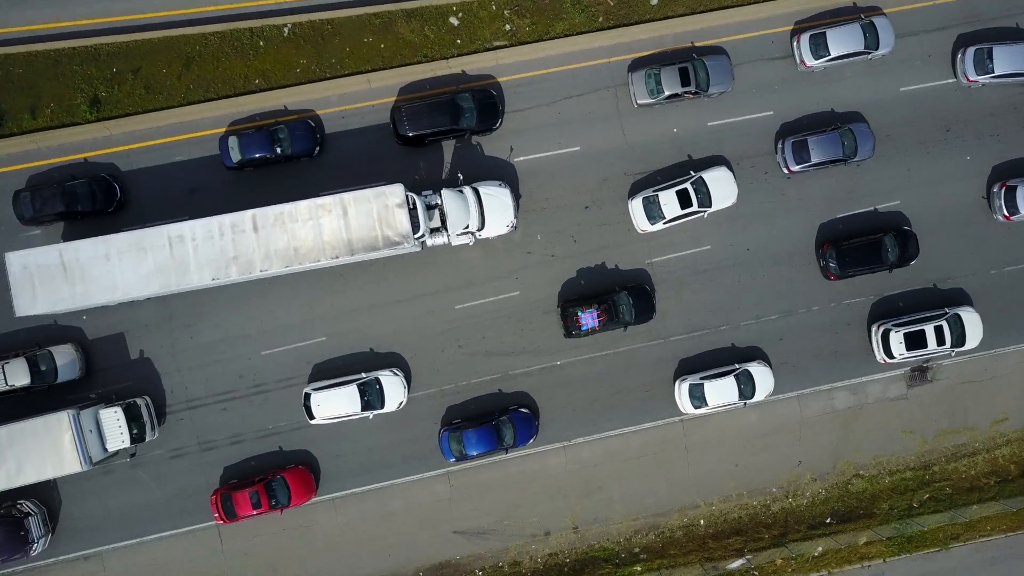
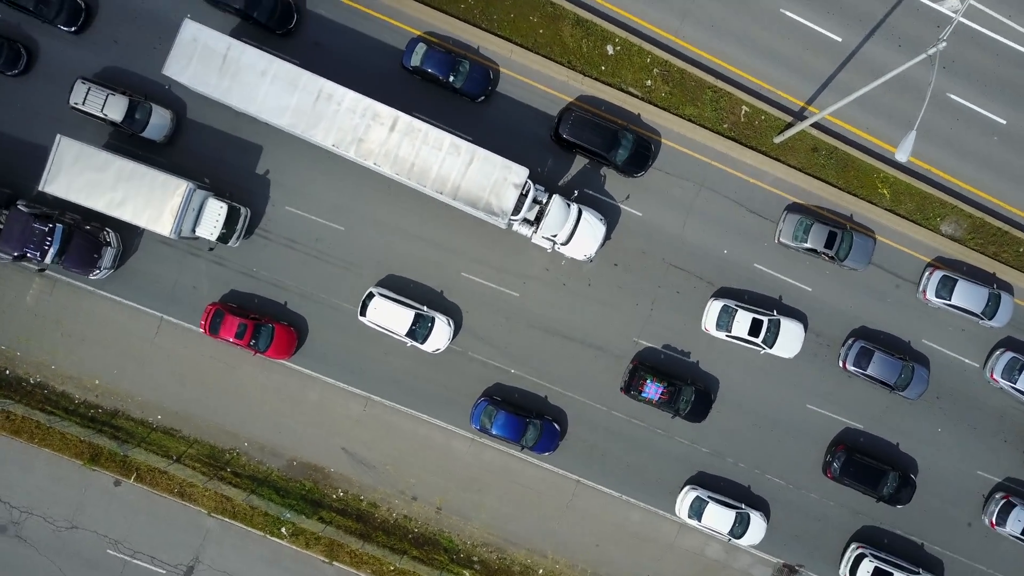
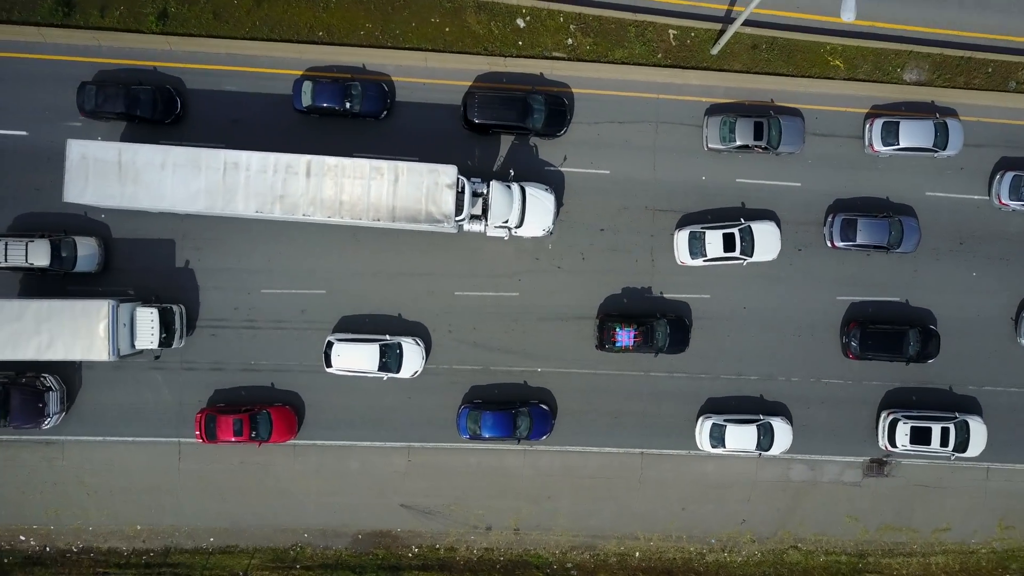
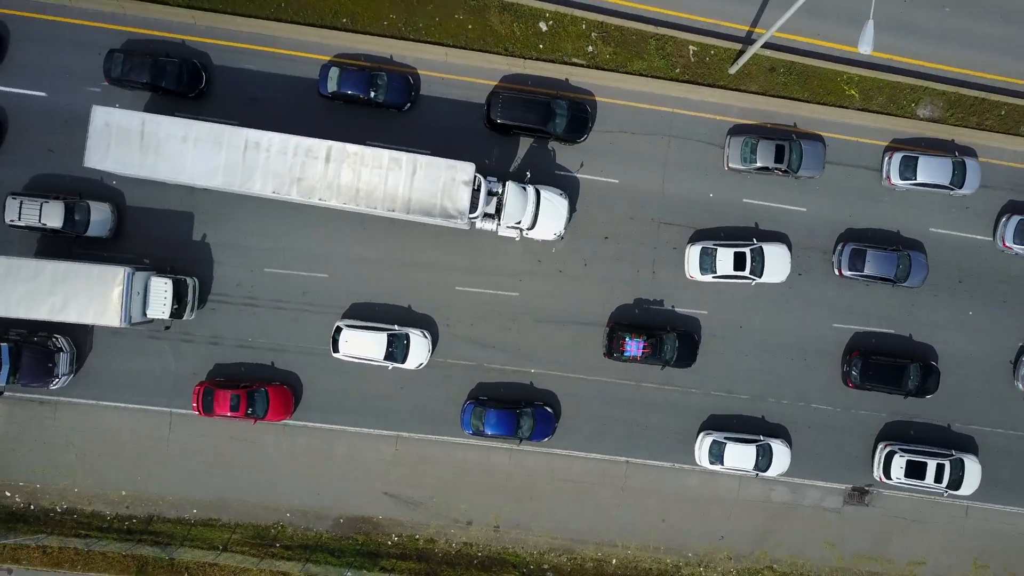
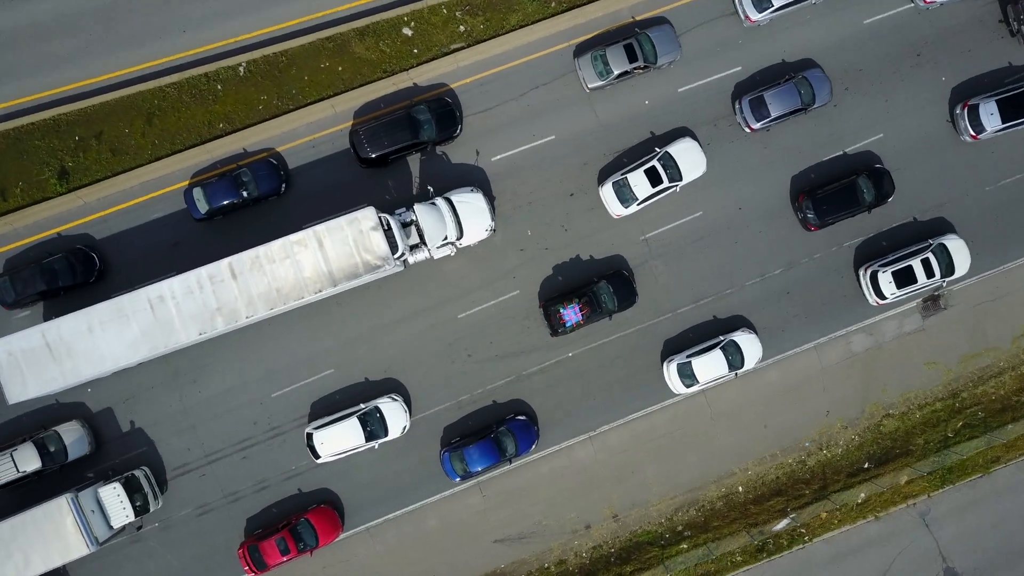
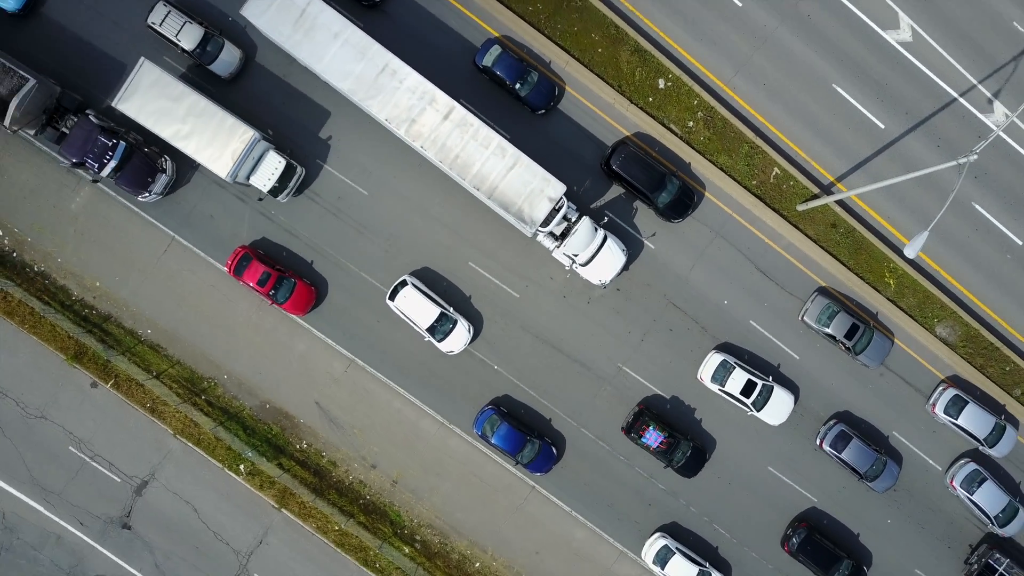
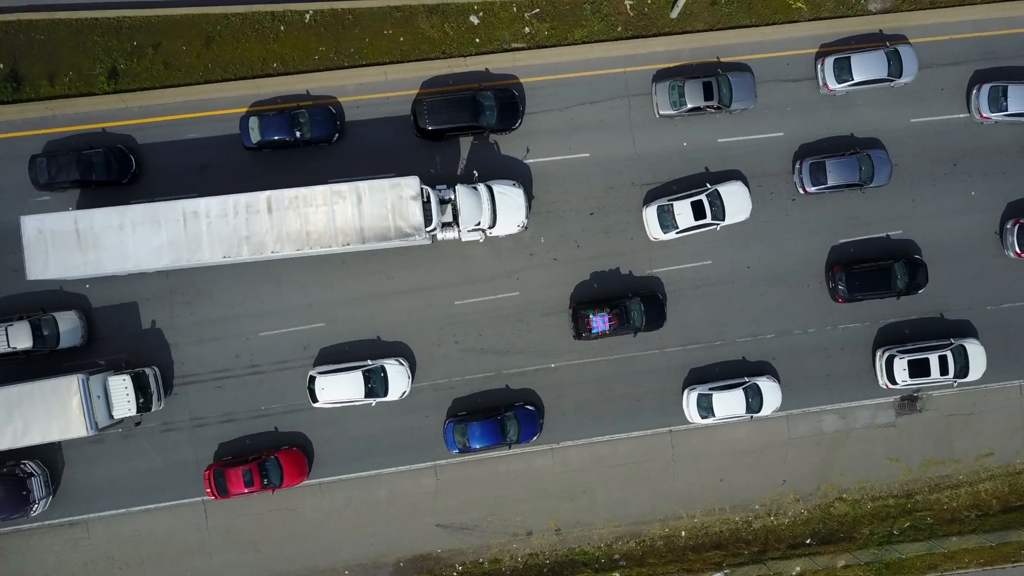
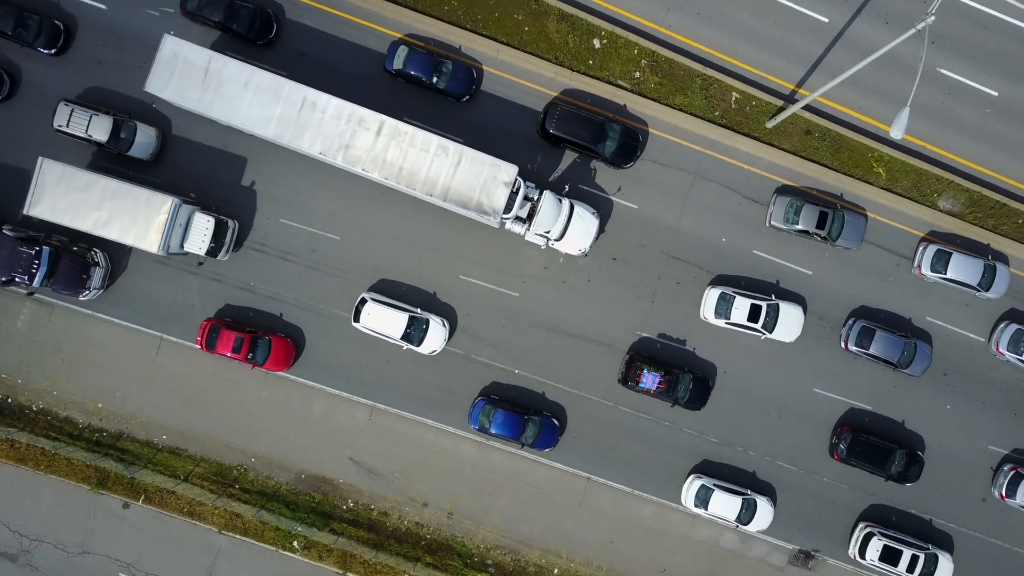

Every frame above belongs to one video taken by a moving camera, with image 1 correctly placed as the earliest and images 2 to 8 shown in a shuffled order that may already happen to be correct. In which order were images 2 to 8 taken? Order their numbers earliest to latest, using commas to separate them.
3, 8, 6, 2, 4, 7, 5
